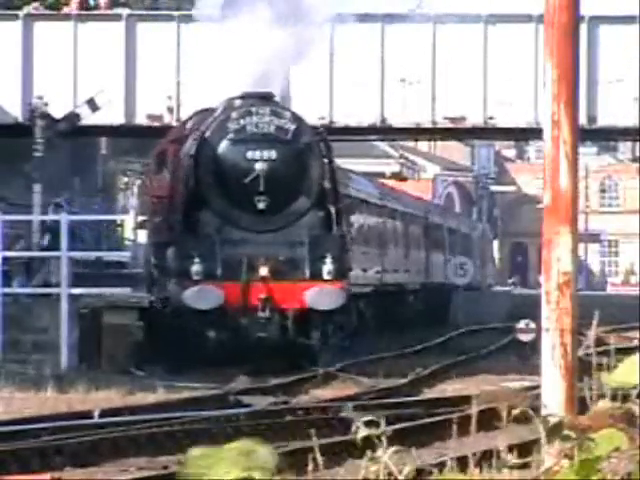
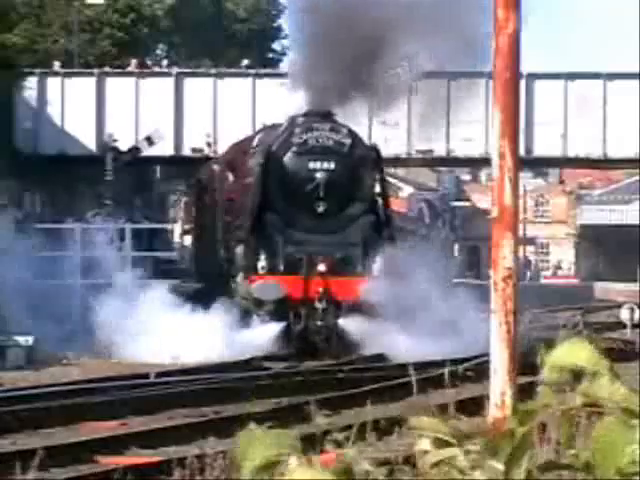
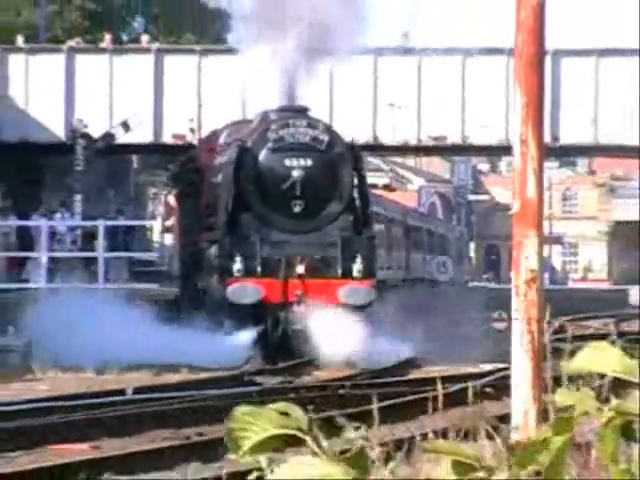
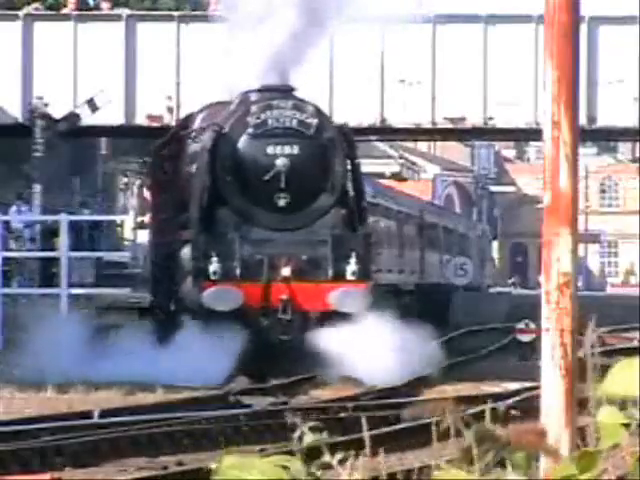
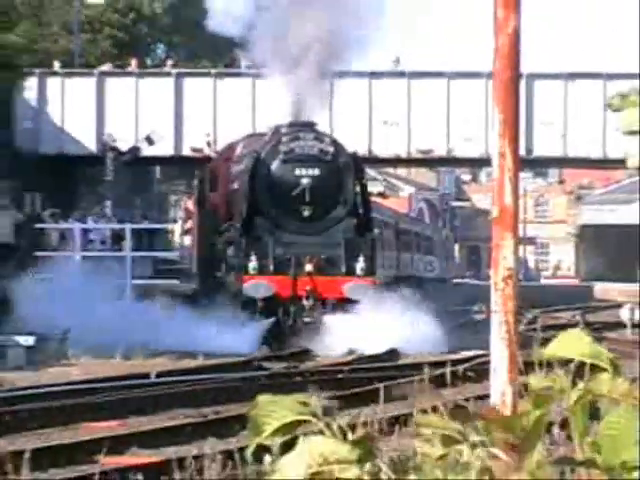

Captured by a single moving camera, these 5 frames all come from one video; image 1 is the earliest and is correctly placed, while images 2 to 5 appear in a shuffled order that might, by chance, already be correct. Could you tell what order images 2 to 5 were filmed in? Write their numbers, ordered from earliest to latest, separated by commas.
4, 3, 5, 2
